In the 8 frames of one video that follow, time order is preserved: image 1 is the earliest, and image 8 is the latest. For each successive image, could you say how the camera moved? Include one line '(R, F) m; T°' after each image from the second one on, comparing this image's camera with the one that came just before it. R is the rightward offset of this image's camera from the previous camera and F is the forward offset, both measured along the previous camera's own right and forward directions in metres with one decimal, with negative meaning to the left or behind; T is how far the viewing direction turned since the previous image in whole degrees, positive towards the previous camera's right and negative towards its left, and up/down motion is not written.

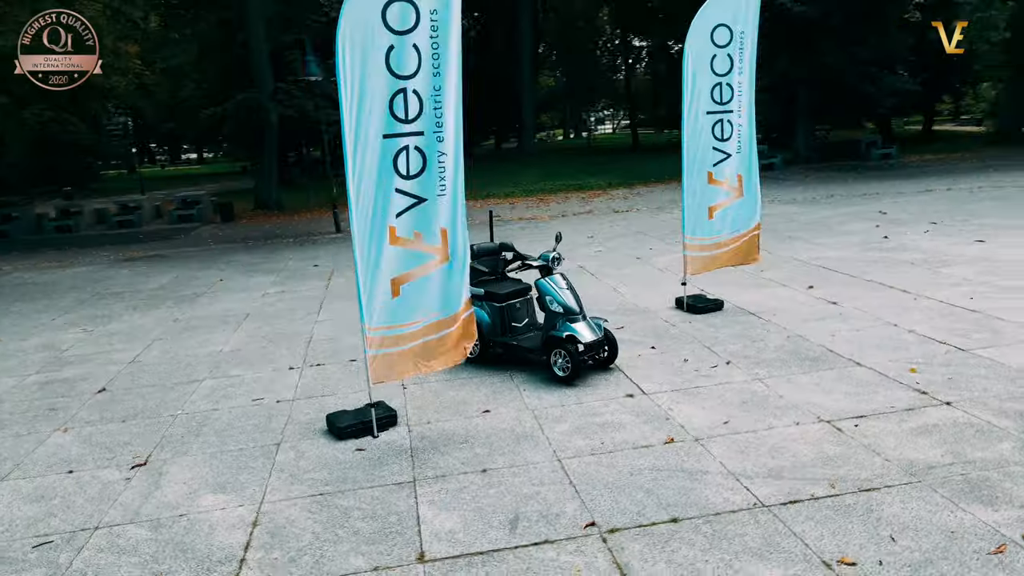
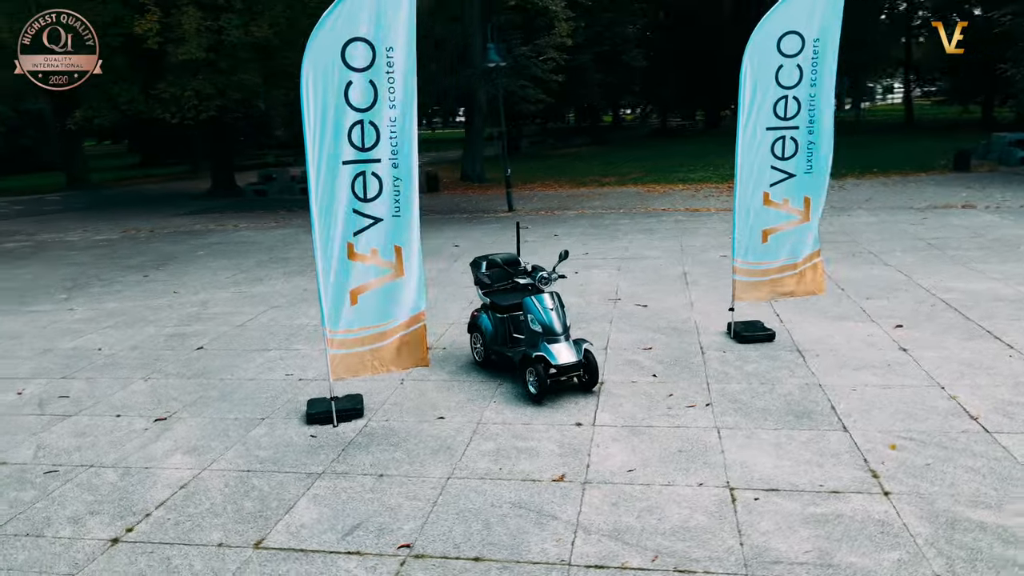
(+2.1, +0.1) m; -20°
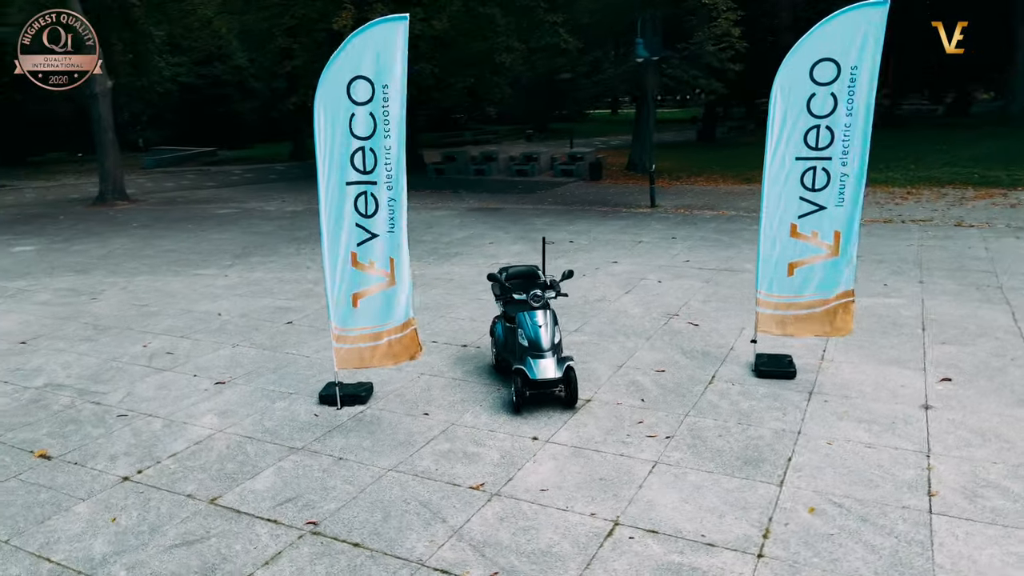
(+1.8, -0.2) m; -16°
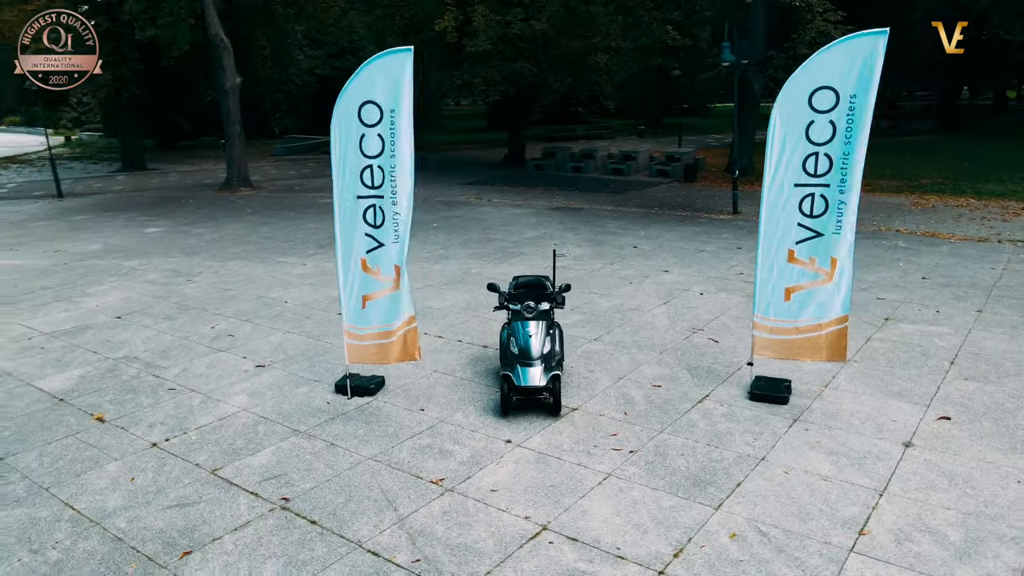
(+1.1, -0.3) m; -10°
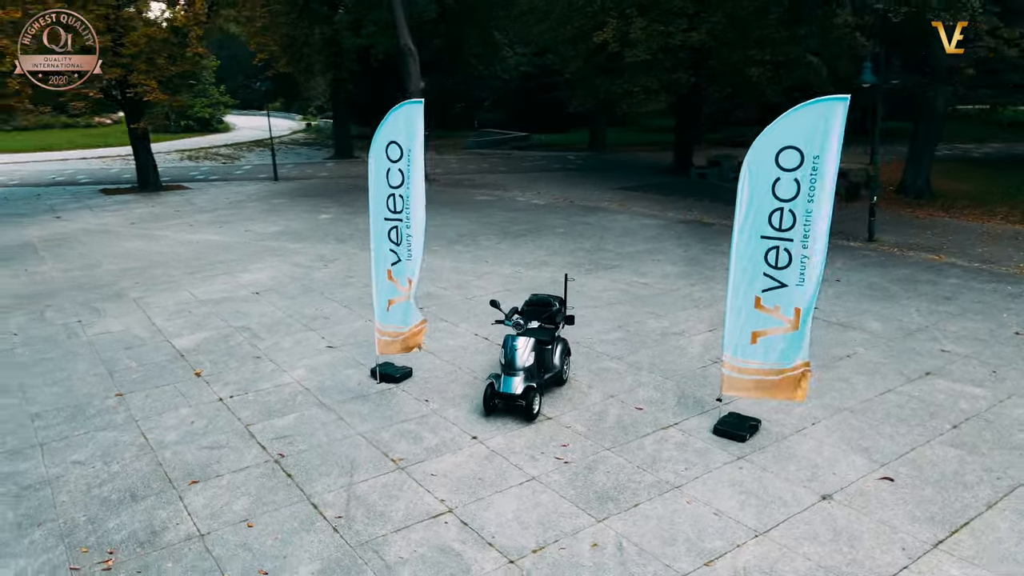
(+2.1, -0.7) m; -16°
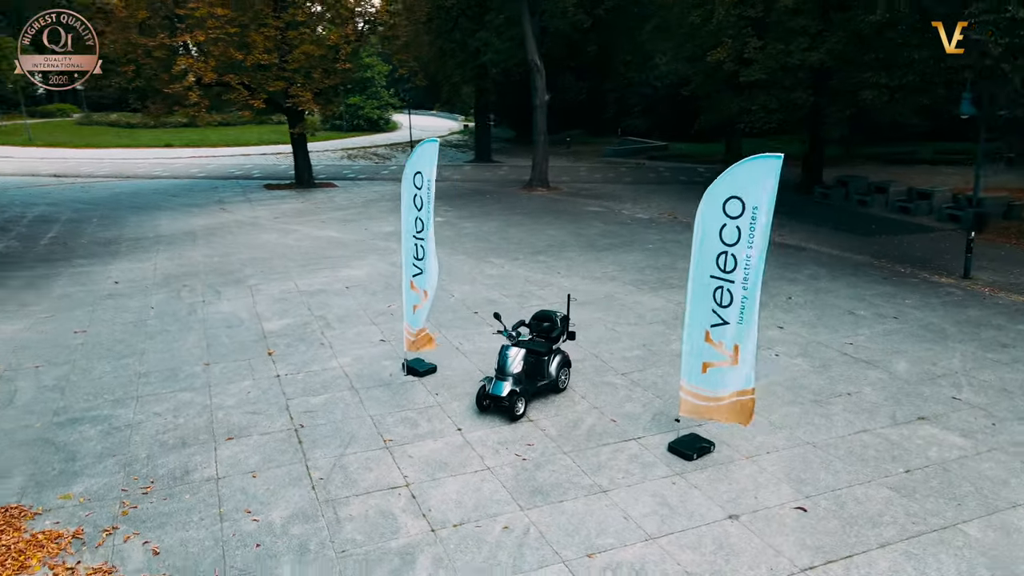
(+1.9, -0.9) m; -12°
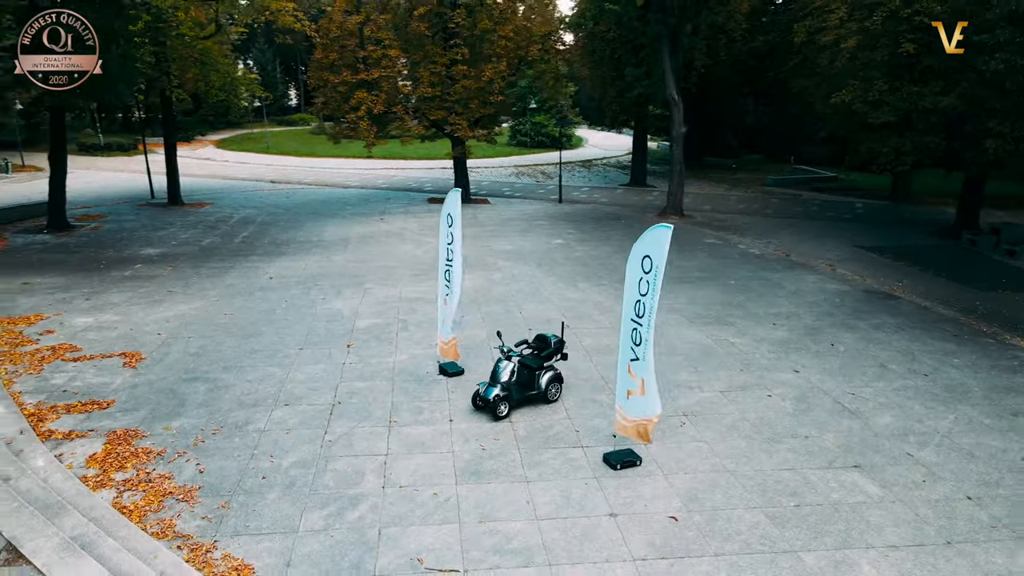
(+2.8, -1.6) m; -15°
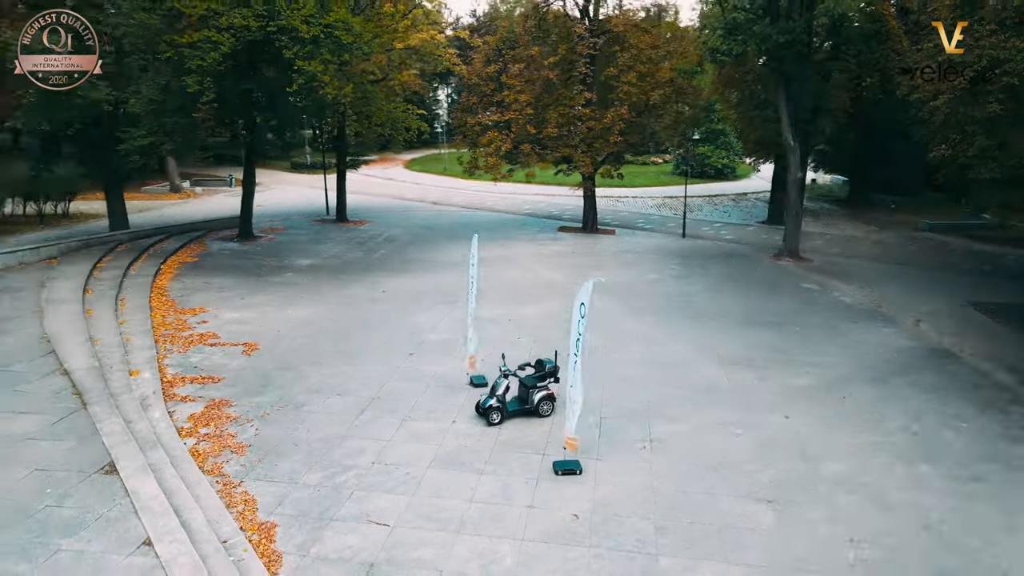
(+3.2, -1.9) m; -15°
